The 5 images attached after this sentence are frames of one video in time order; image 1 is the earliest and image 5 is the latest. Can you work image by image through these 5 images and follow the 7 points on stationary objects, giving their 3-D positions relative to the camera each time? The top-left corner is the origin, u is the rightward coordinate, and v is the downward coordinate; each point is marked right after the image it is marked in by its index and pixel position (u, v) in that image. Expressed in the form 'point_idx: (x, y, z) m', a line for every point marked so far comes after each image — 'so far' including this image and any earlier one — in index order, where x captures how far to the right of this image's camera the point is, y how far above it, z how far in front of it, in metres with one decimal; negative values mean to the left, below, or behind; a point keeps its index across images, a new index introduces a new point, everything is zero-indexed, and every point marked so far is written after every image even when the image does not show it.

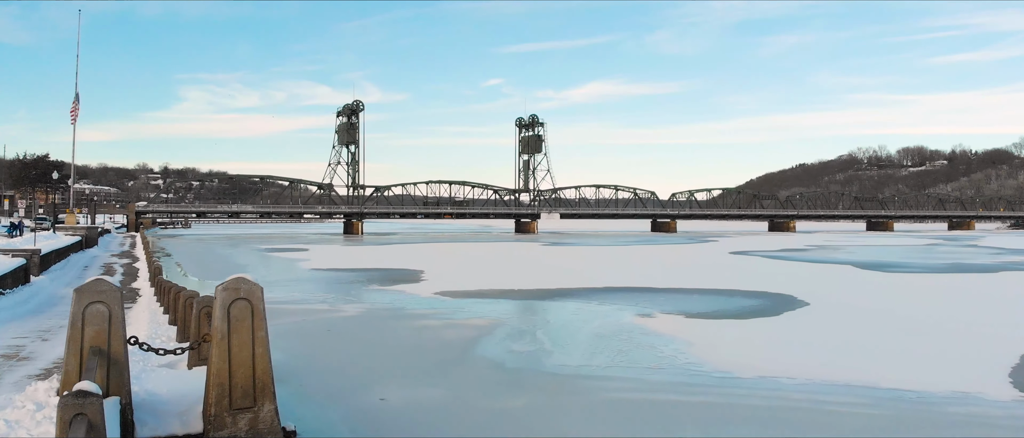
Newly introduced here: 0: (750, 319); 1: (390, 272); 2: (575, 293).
0: (+3.7, -1.6, +11.2) m
1: (-3.1, -1.4, +18.6) m
2: (+1.3, -1.4, +13.8) m
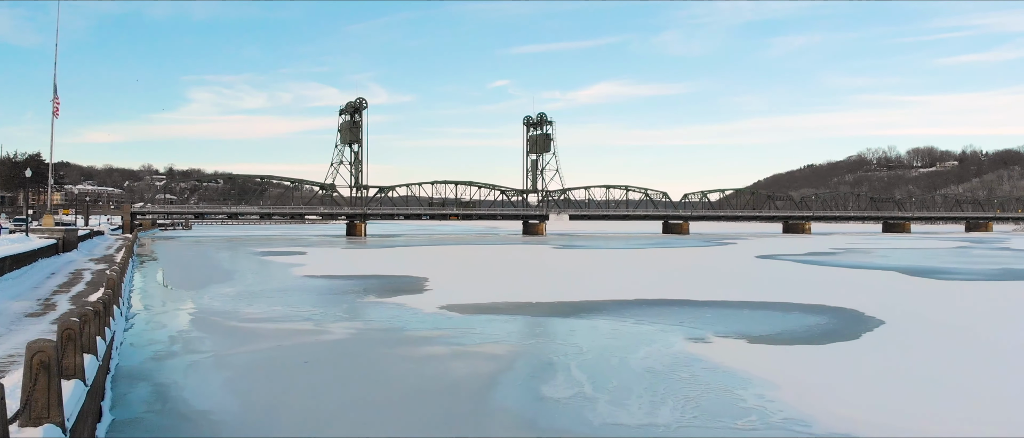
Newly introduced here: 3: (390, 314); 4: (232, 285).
0: (+4.0, -1.6, +9.2) m
1: (-2.8, -1.4, +16.7) m
2: (+1.6, -1.5, +11.8) m
3: (-1.9, -1.5, +11.1) m
4: (-6.3, -1.5, +15.9) m
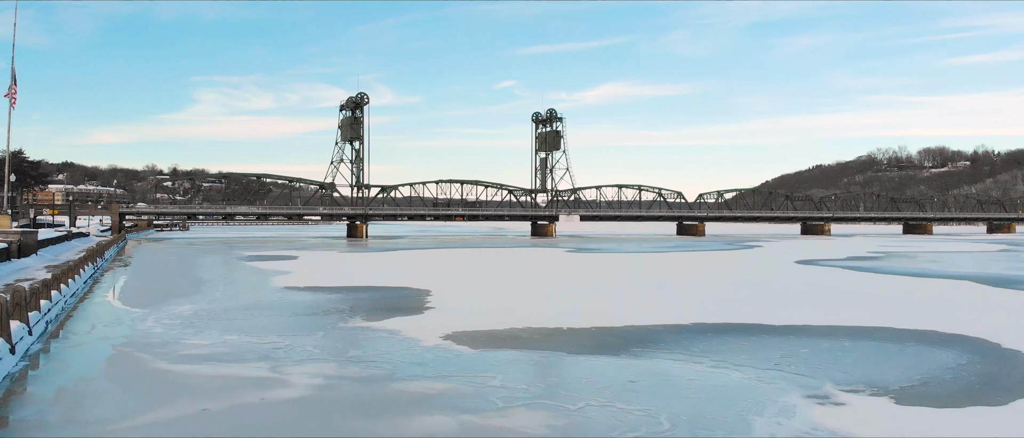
0: (+4.3, -1.7, +6.4) m
1: (-2.4, -1.5, +13.9) m
2: (+1.9, -1.5, +9.0) m
3: (-1.6, -1.5, +8.4) m
4: (-5.9, -1.5, +13.1) m
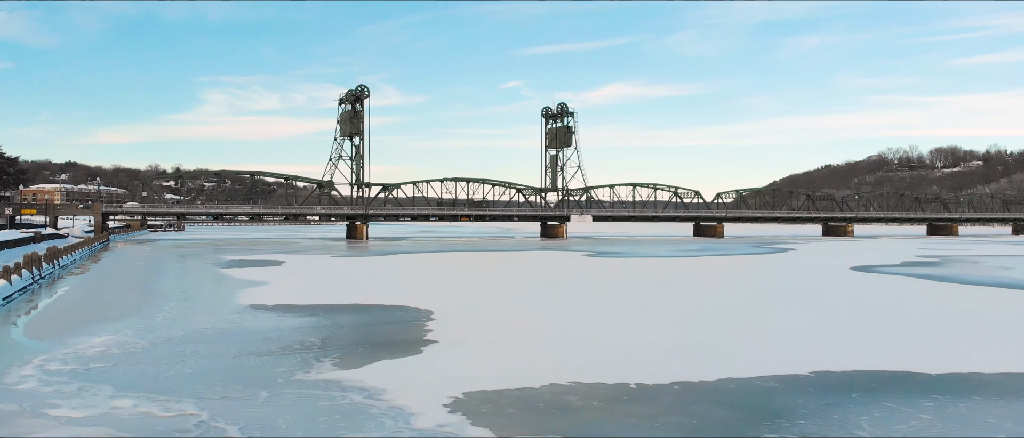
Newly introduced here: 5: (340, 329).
0: (+4.7, -1.7, +3.1) m
1: (-2.0, -1.5, +10.7) m
2: (+2.3, -1.5, +5.7) m
3: (-1.2, -1.5, +5.1) m
4: (-5.5, -1.5, +10.0) m
5: (-2.4, -1.5, +9.8) m
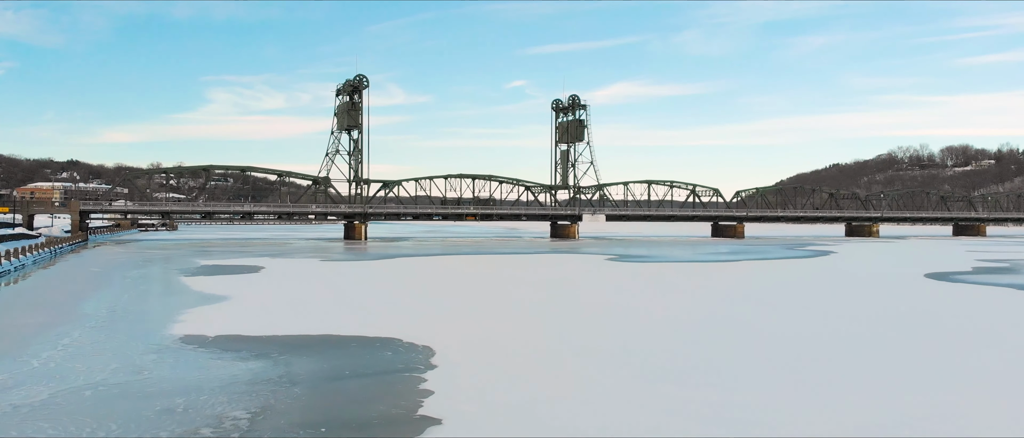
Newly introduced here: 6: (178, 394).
0: (+5.0, -1.7, -0.3) m
1: (-1.6, -1.5, +7.3) m
2: (+2.6, -1.5, +2.3) m
3: (-0.9, -1.5, +1.8) m
4: (-5.1, -1.5, +6.6) m
5: (-2.0, -1.5, +6.5) m
6: (-2.9, -1.5, +6.2) m
